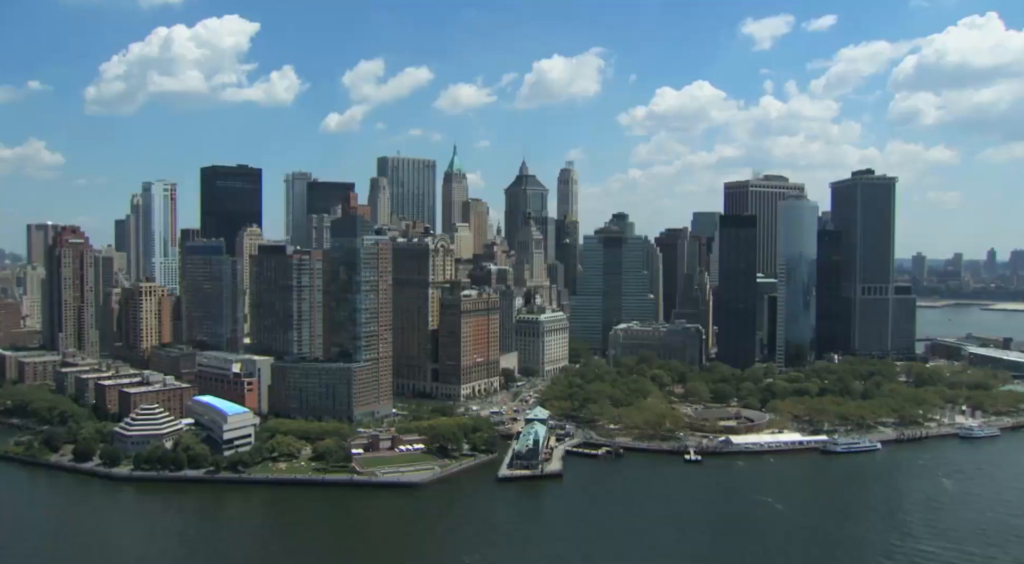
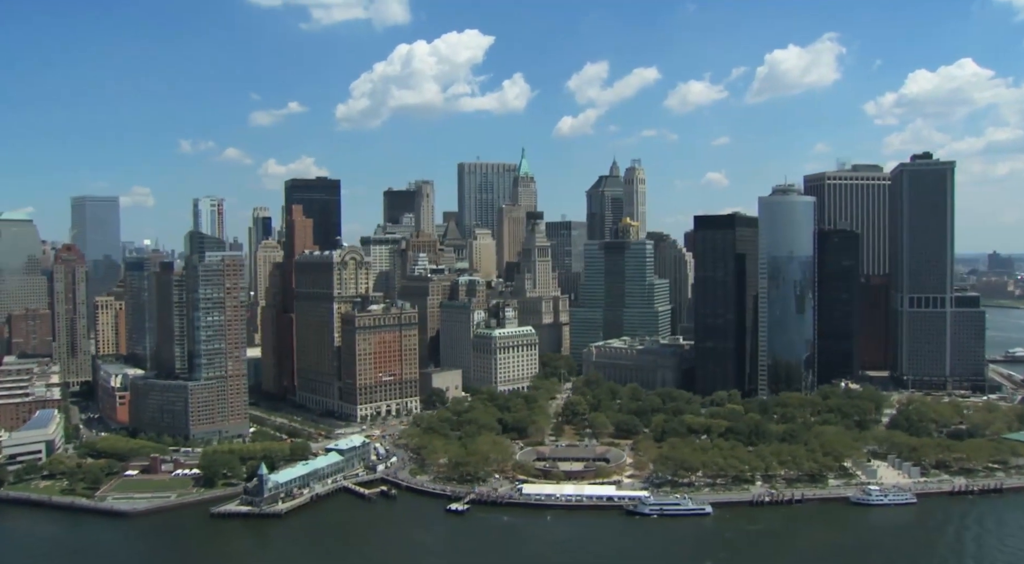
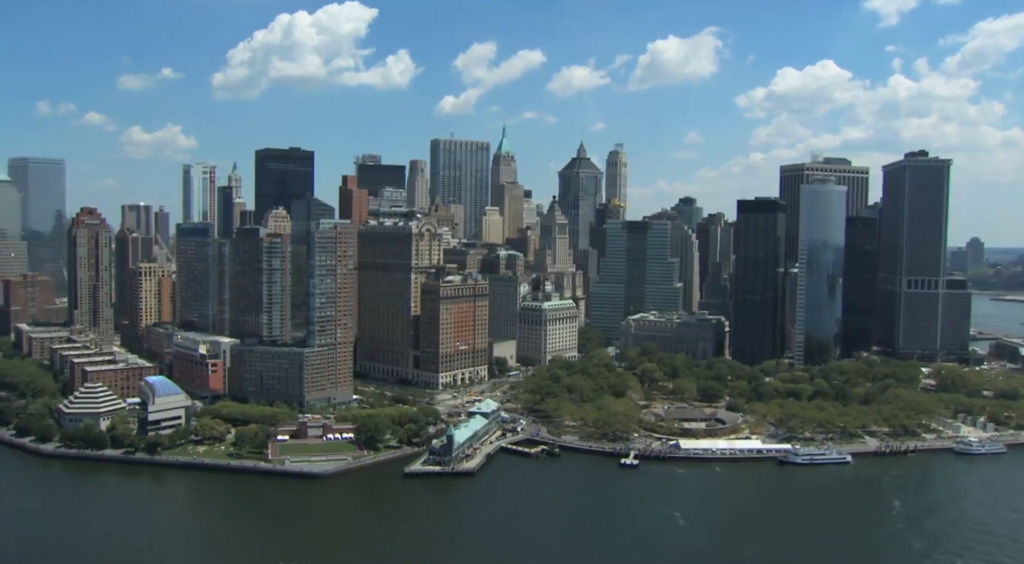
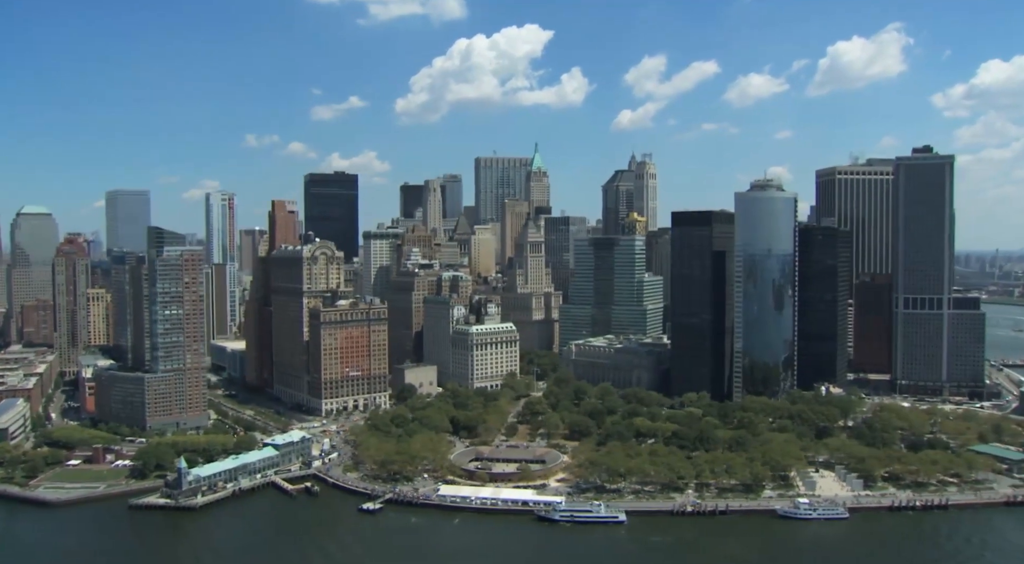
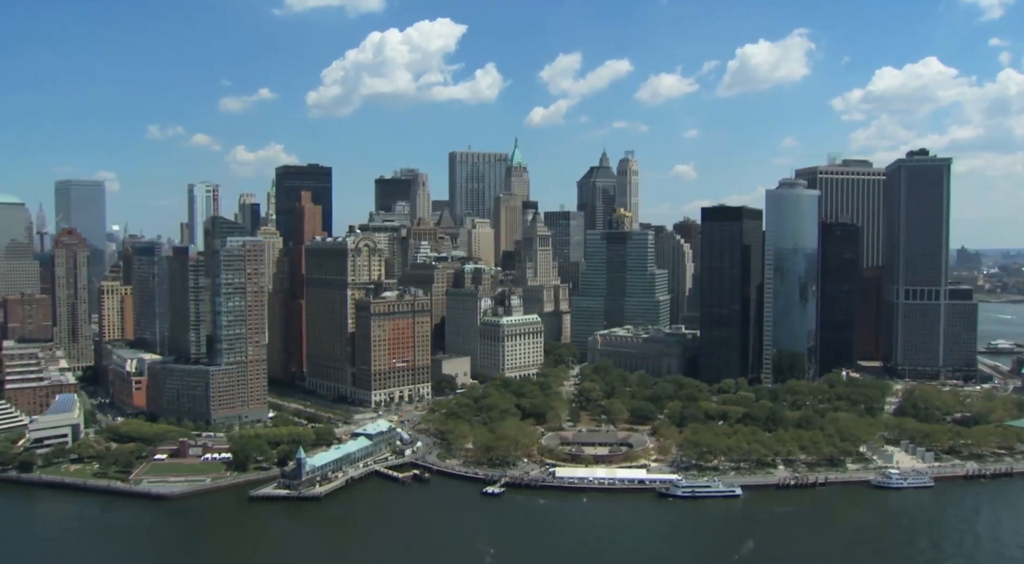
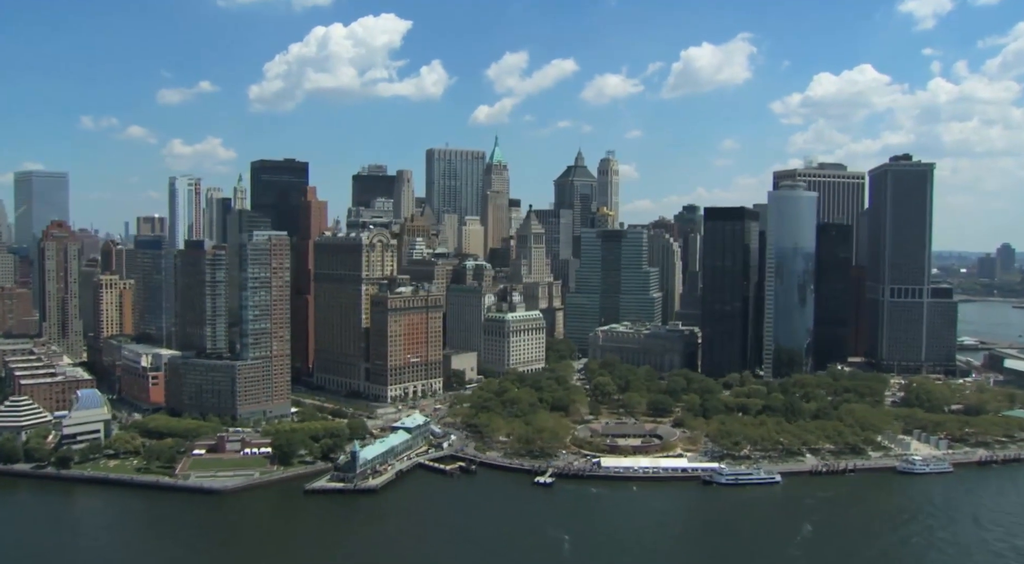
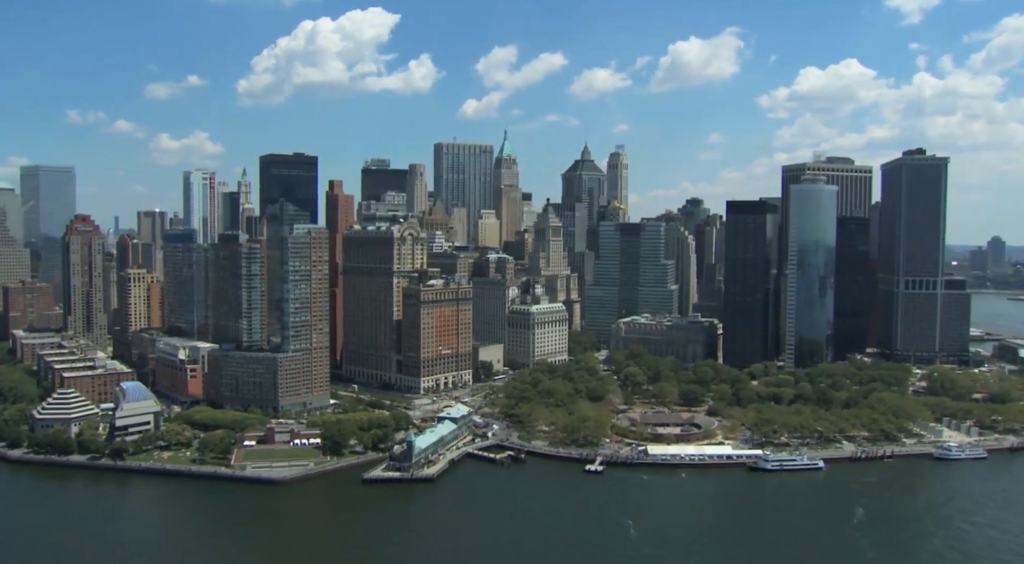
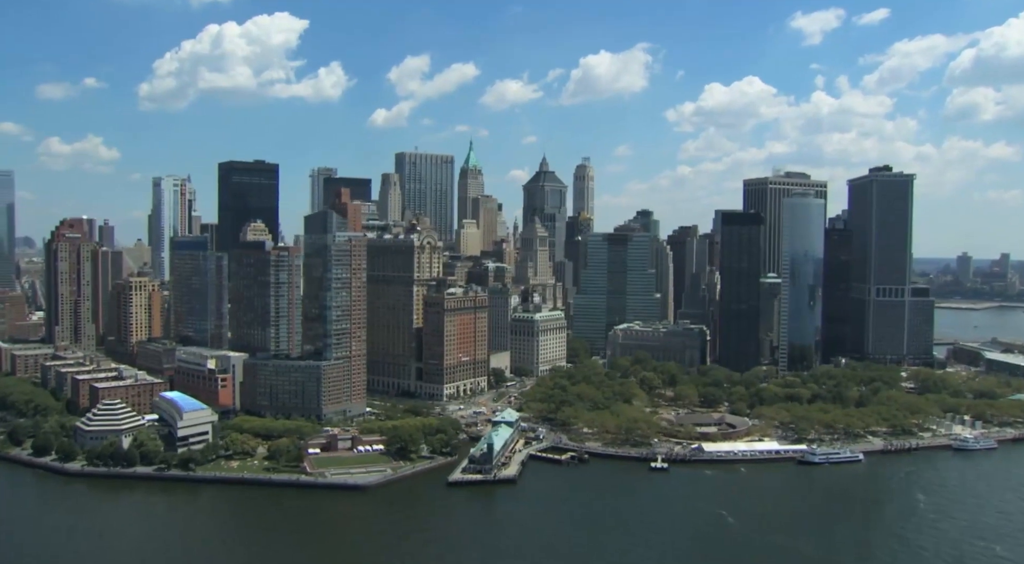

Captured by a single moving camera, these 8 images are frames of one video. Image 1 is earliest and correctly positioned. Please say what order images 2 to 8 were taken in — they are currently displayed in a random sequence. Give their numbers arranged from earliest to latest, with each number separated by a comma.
8, 3, 7, 6, 5, 2, 4
